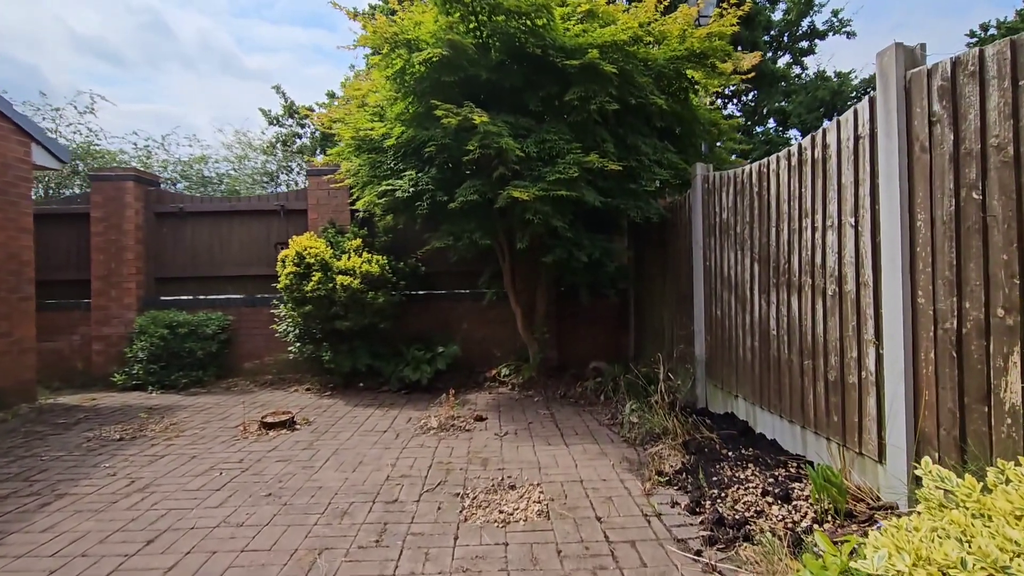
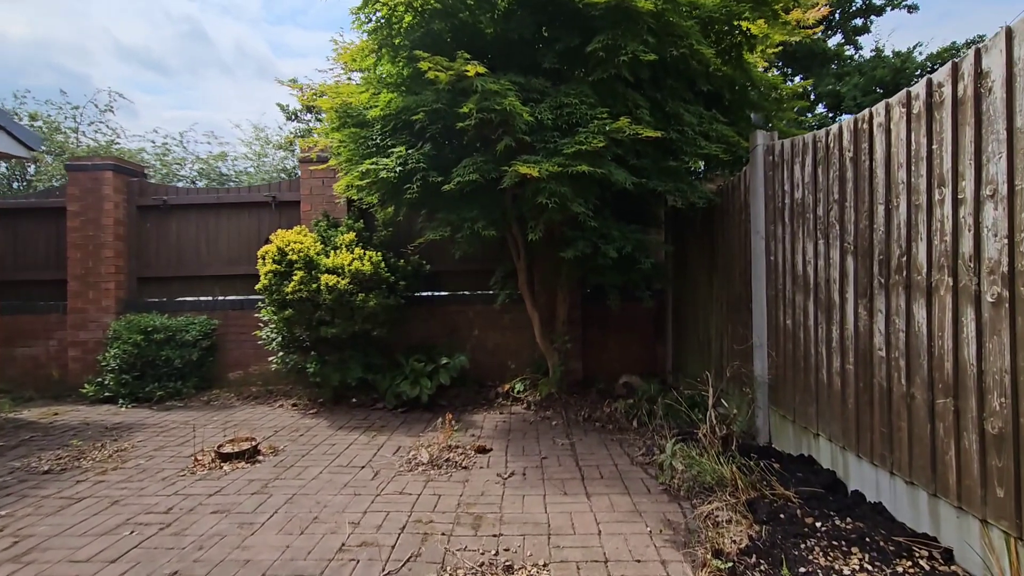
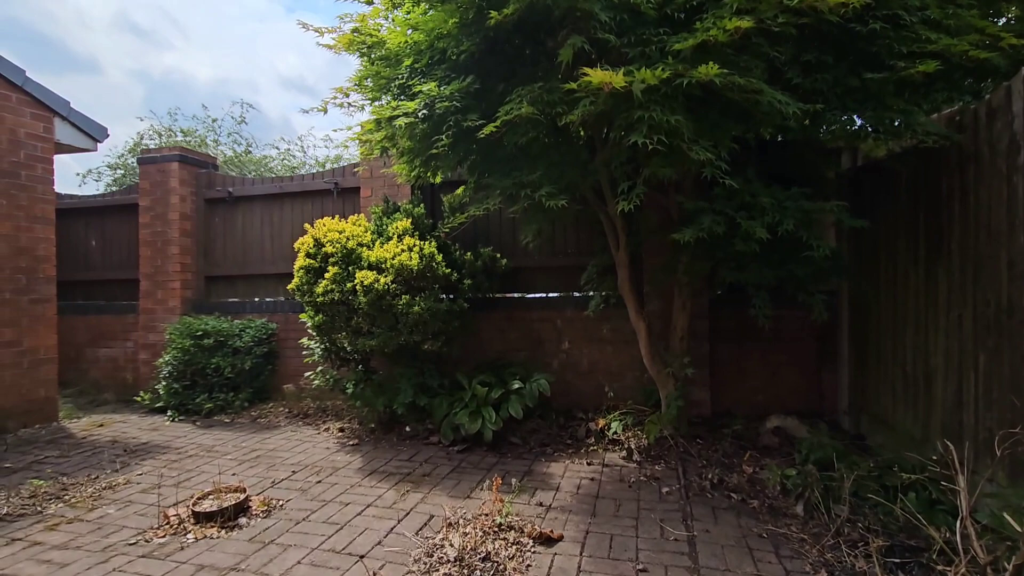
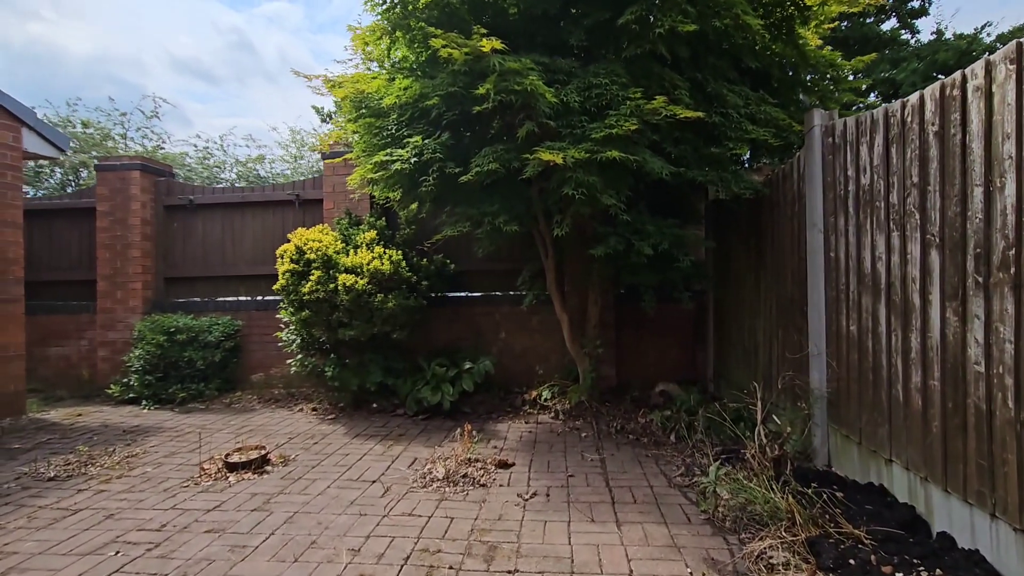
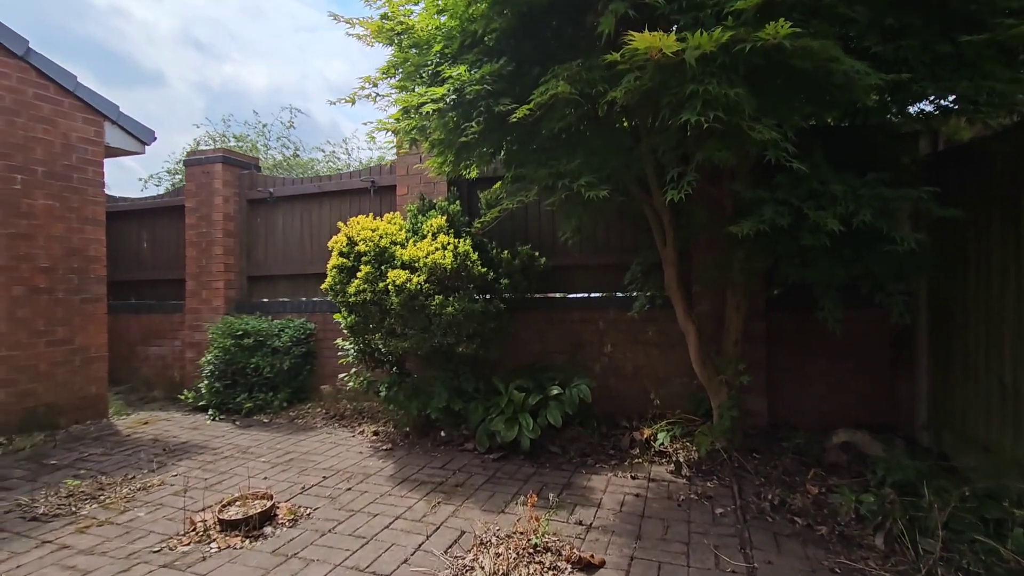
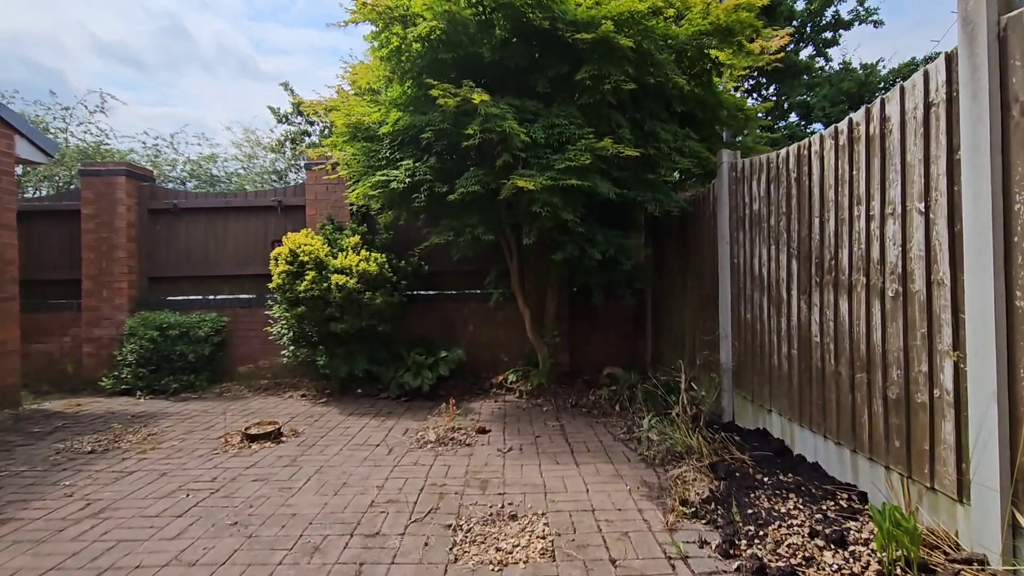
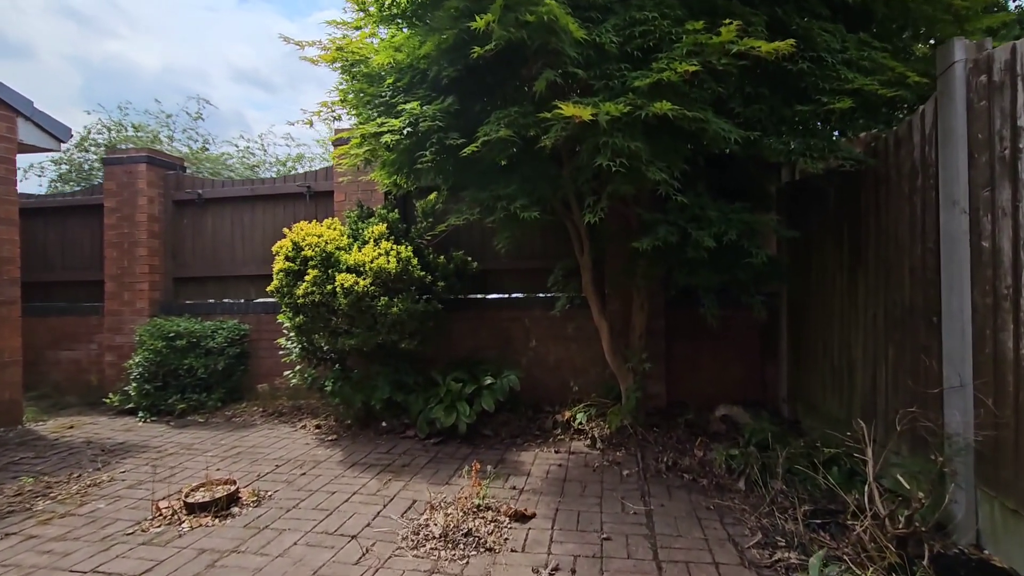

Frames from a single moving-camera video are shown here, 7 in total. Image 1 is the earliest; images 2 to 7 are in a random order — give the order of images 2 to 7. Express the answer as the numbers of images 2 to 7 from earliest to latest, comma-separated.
6, 2, 4, 7, 3, 5
